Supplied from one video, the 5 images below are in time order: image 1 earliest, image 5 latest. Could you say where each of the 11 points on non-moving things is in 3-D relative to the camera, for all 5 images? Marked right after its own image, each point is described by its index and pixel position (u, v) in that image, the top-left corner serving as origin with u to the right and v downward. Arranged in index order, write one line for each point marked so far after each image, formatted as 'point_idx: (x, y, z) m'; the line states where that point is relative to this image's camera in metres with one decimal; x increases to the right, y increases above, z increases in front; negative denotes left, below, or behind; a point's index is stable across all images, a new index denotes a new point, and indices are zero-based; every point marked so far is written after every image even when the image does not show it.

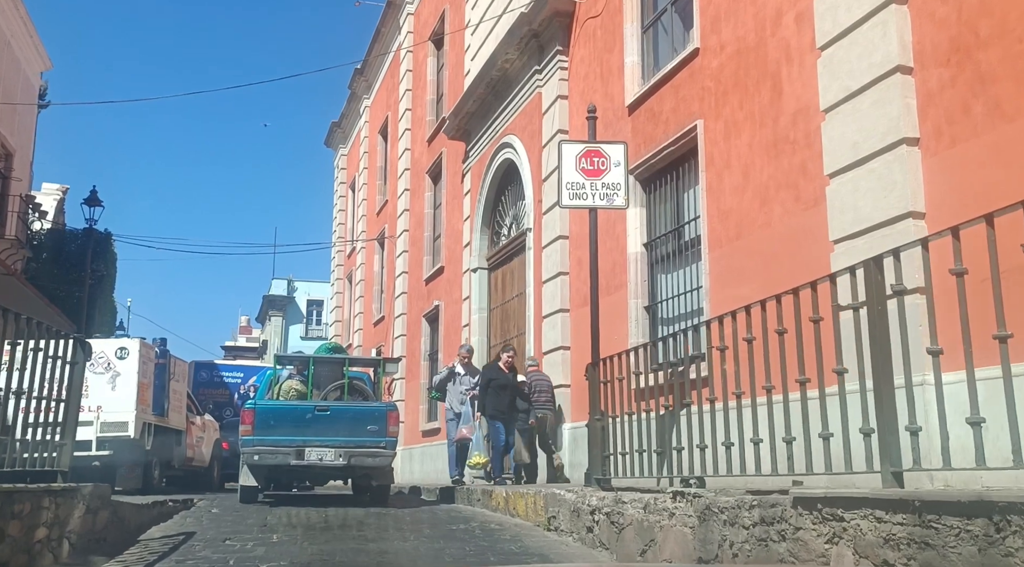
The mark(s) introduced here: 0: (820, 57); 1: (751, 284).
0: (+2.5, +1.8, +7.4) m
1: (+2.1, 0.0, +8.3) m
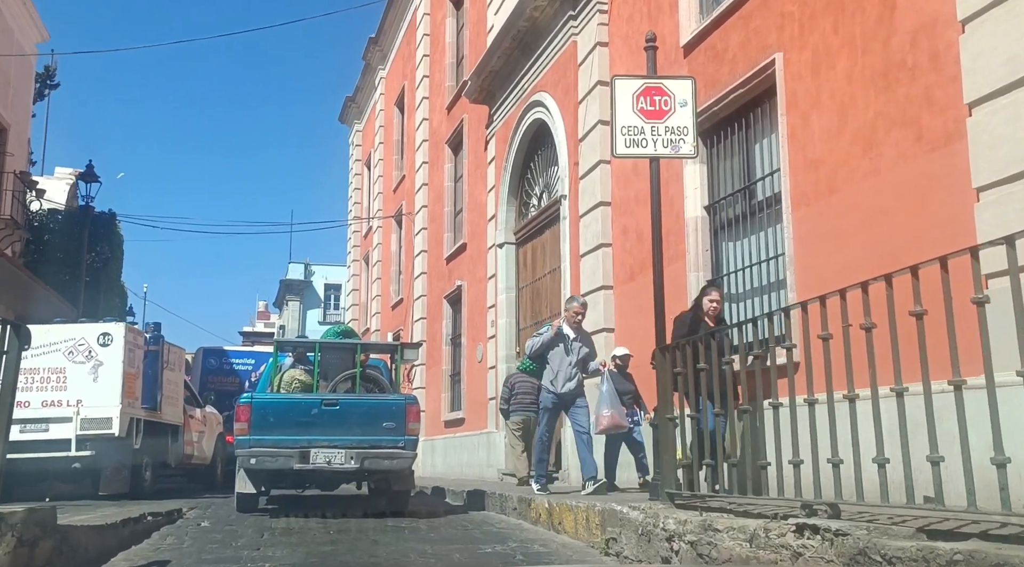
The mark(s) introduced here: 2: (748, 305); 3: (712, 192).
0: (+2.8, +2.1, +5.7) m
1: (+2.5, +0.3, +6.7) m
2: (+2.1, -0.2, +8.3) m
3: (+1.9, +0.9, +9.0) m
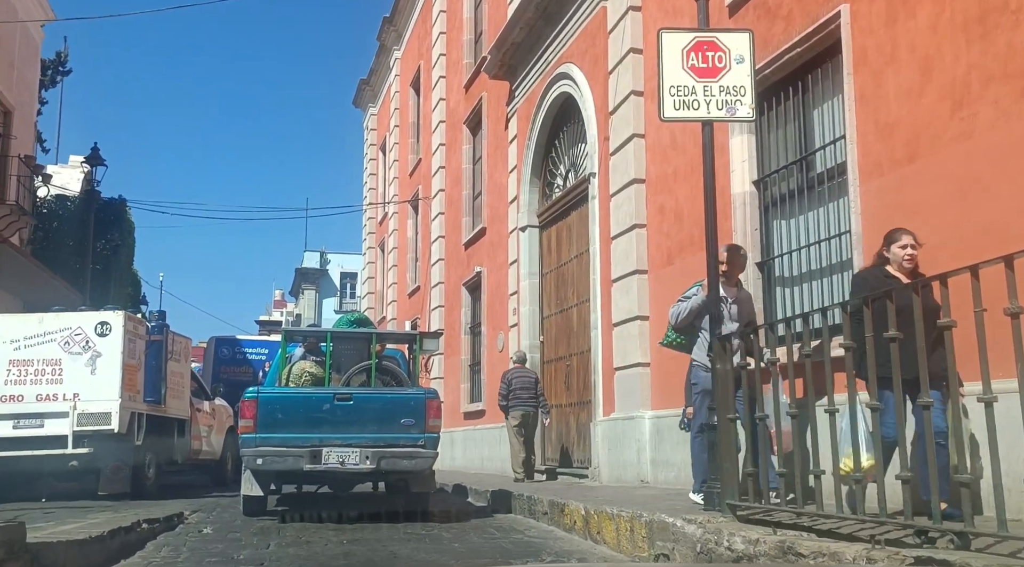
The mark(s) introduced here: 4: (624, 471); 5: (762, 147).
0: (+3.0, +2.2, +4.9) m
1: (+2.7, +0.4, +5.8) m
2: (+2.4, 0.0, +7.5) m
3: (+2.2, +1.0, +8.1) m
4: (+1.2, -2.0, +9.9) m
5: (+2.2, +1.2, +8.1) m
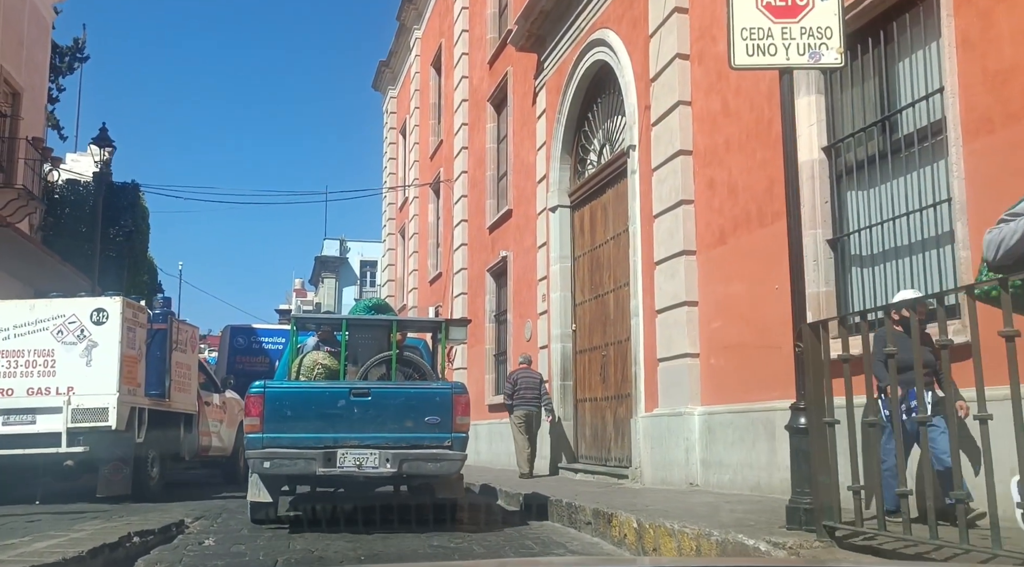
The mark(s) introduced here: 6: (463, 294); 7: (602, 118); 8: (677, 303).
0: (+3.2, +2.3, +3.9) m
1: (+2.9, +0.5, +4.8) m
2: (+2.7, +0.1, +6.5) m
3: (+2.5, +1.2, +7.1) m
4: (+1.5, -1.9, +9.0) m
5: (+2.5, +1.4, +7.2) m
6: (-1.0, -0.2, +19.2) m
7: (+1.2, +2.2, +12.3) m
8: (+1.6, -0.2, +9.1) m
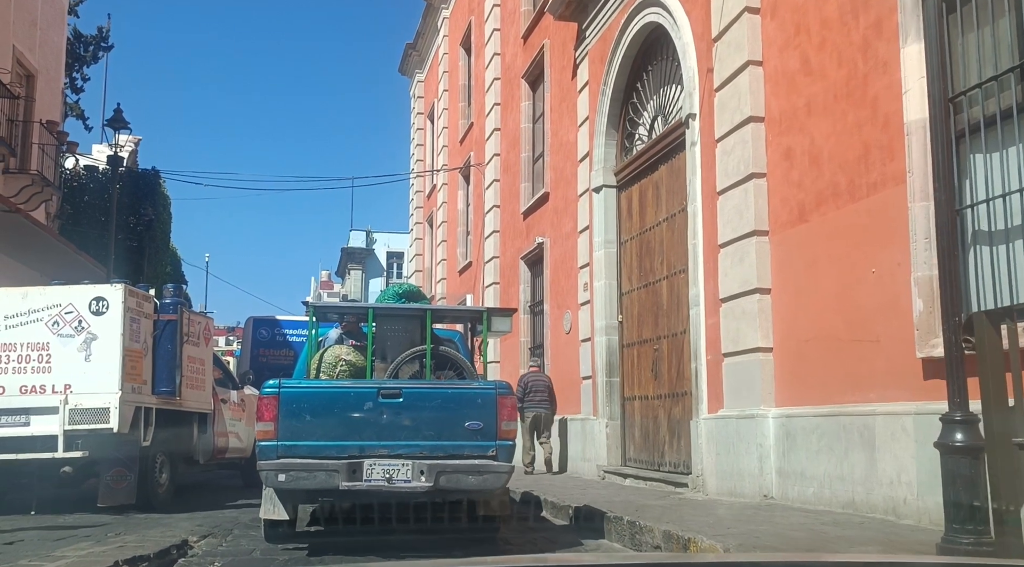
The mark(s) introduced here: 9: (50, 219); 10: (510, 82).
0: (+3.4, +2.4, +2.7) m
1: (+3.2, +0.6, +3.7) m
2: (+3.0, +0.2, +5.4) m
3: (+2.8, +1.3, +6.0) m
4: (+2.0, -1.7, +8.0) m
5: (+2.9, +1.5, +6.0) m
6: (-0.3, 0.0, +18.2) m
7: (+1.7, +2.4, +11.2) m
8: (+2.1, -0.1, +8.0) m
9: (-10.1, +1.4, +20.0) m
10: (0.0, +4.0, +18.0) m
